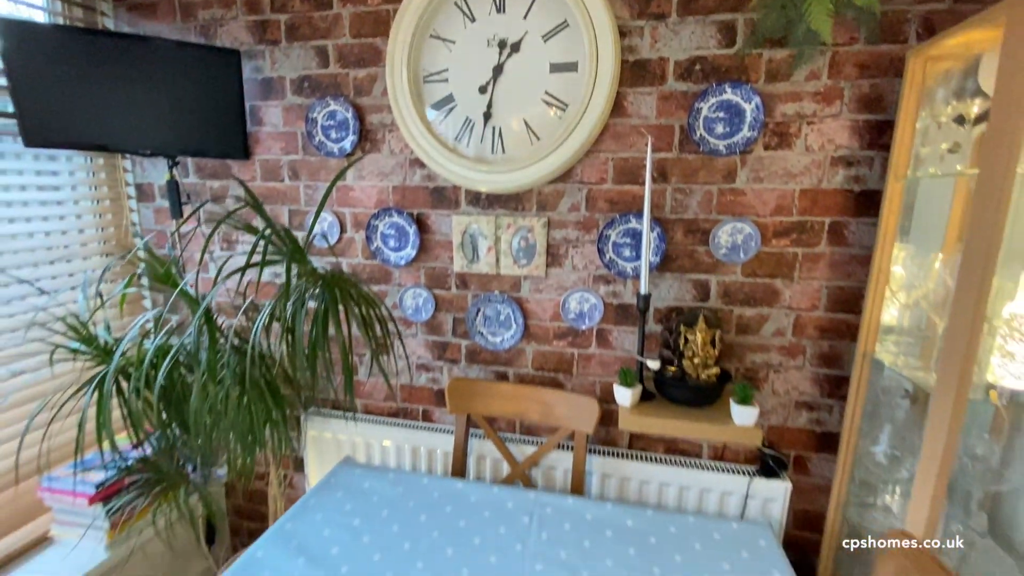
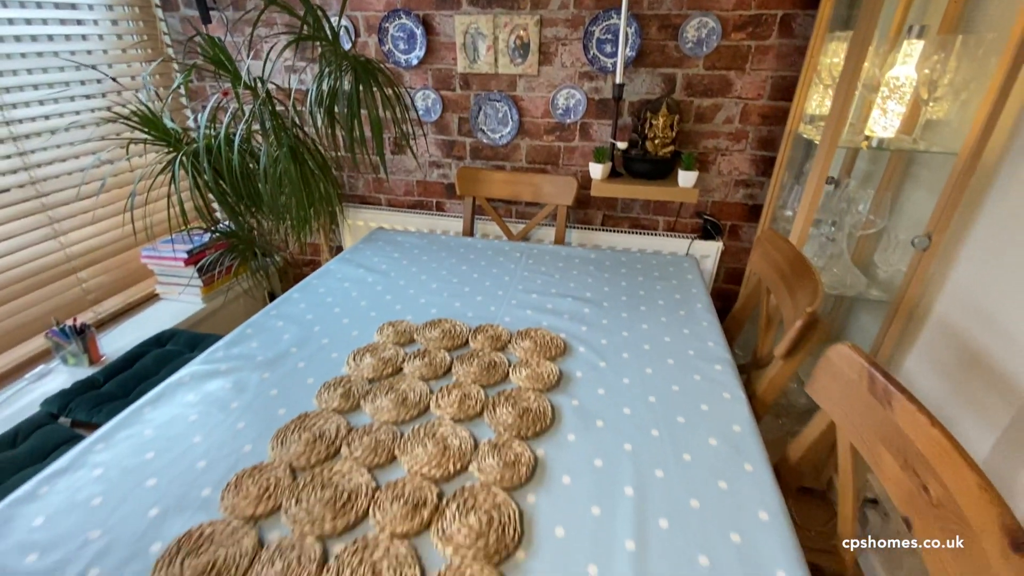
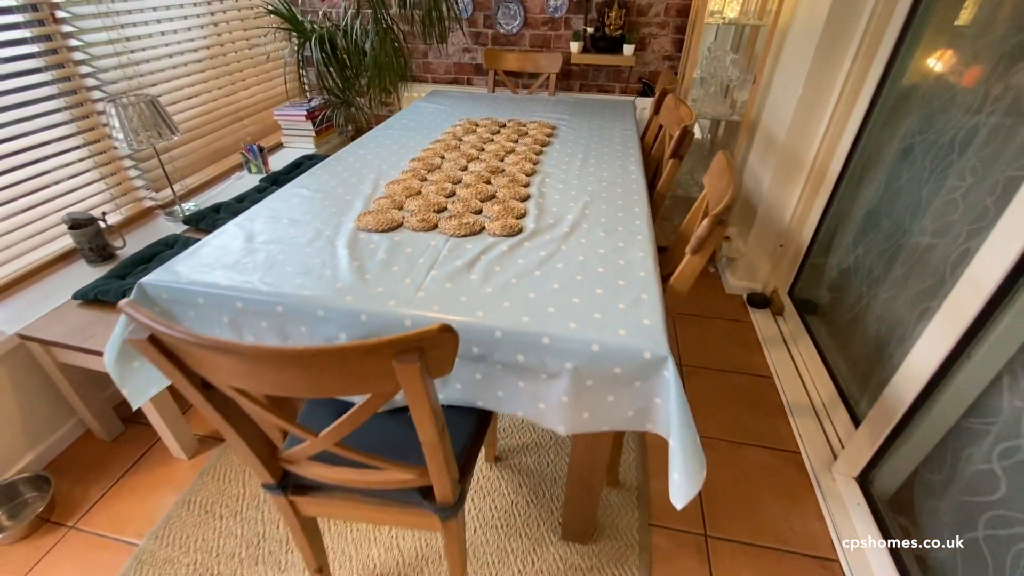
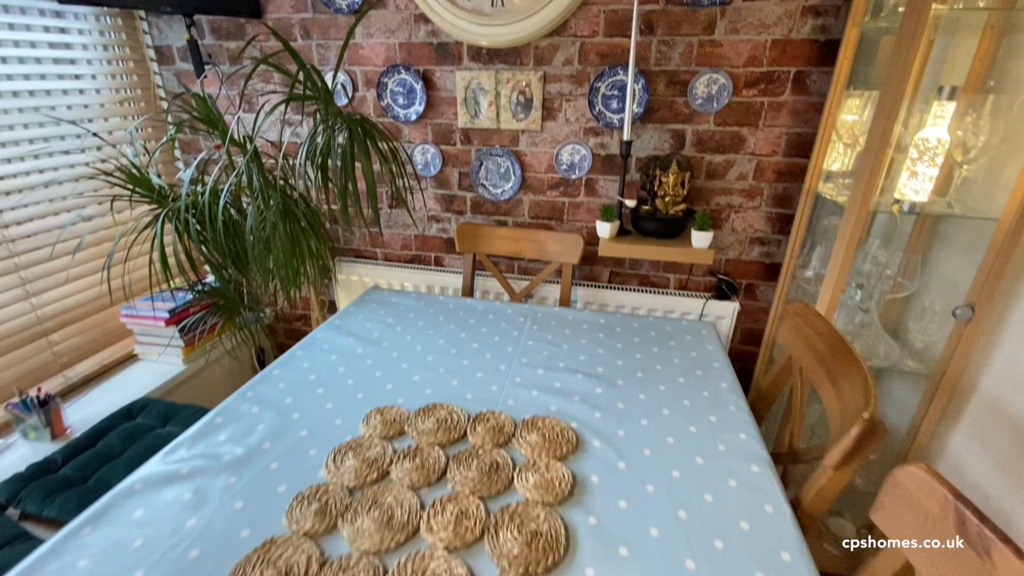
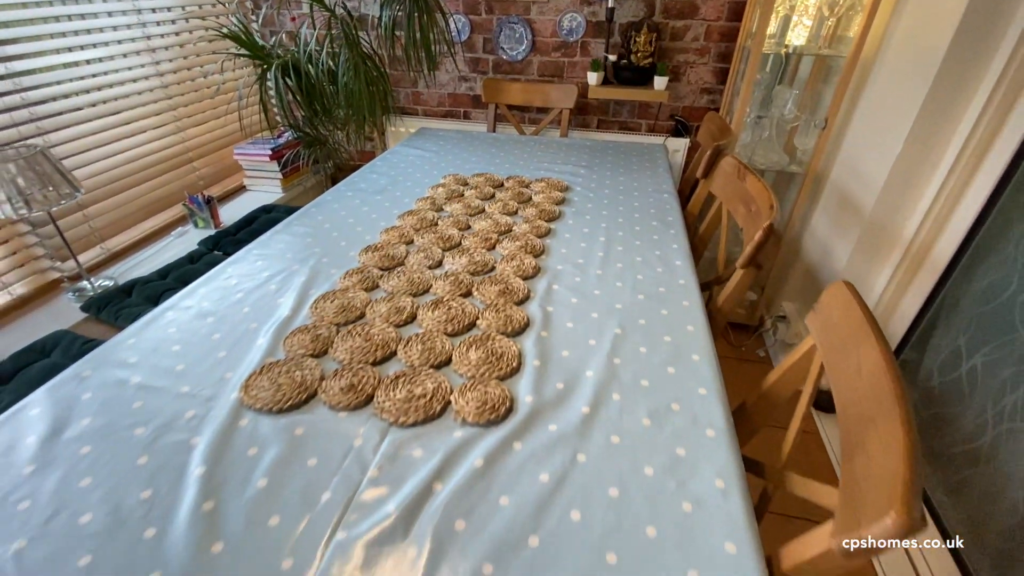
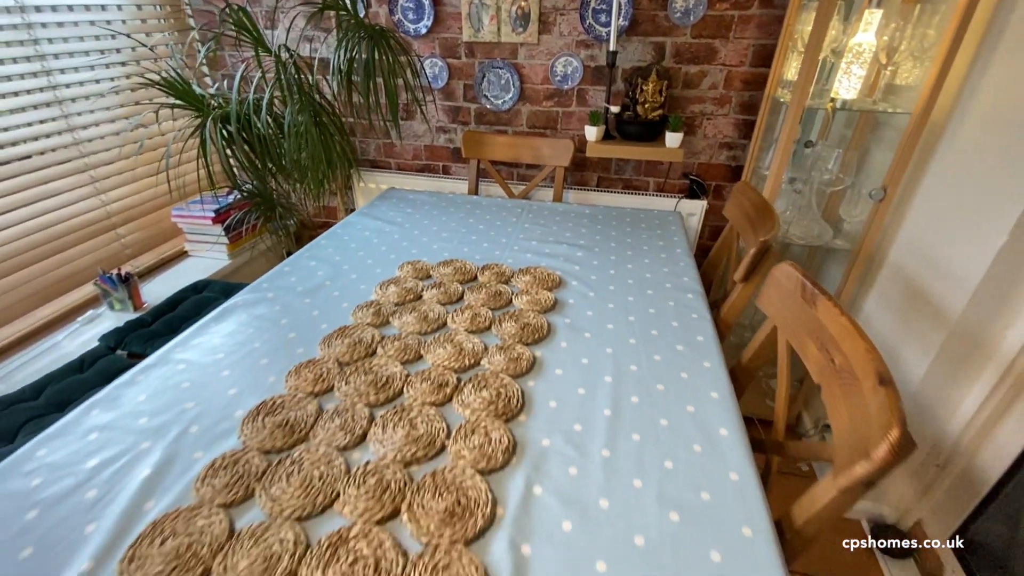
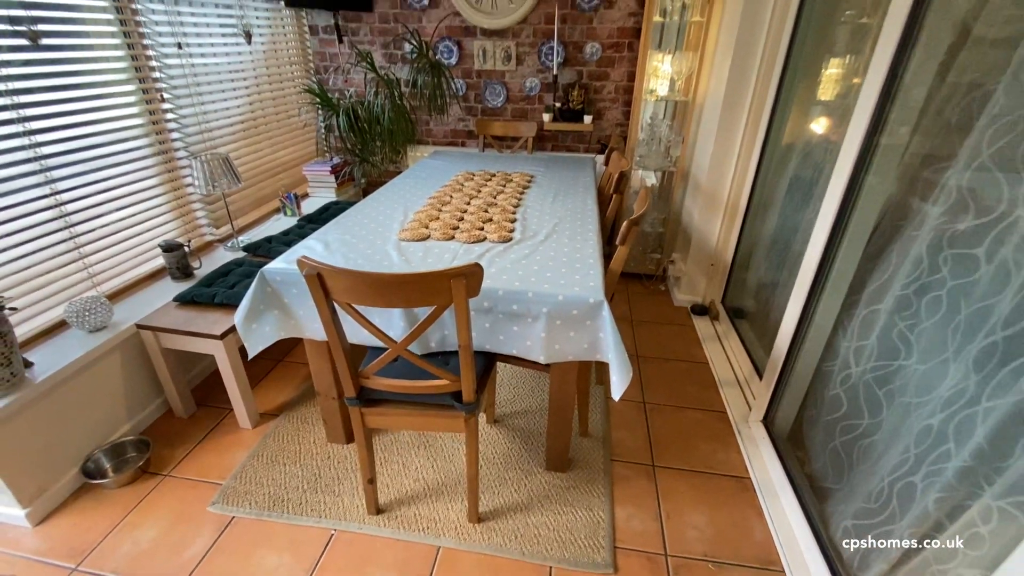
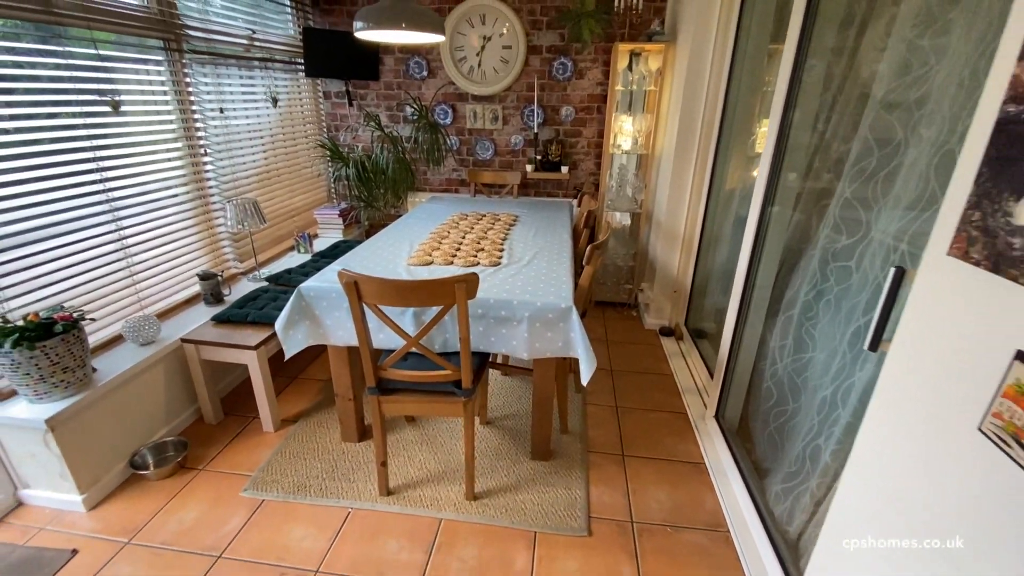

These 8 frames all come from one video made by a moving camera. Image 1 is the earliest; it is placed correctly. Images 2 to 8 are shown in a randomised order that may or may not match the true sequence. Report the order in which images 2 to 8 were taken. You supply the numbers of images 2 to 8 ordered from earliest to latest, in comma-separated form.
4, 2, 6, 5, 3, 7, 8
